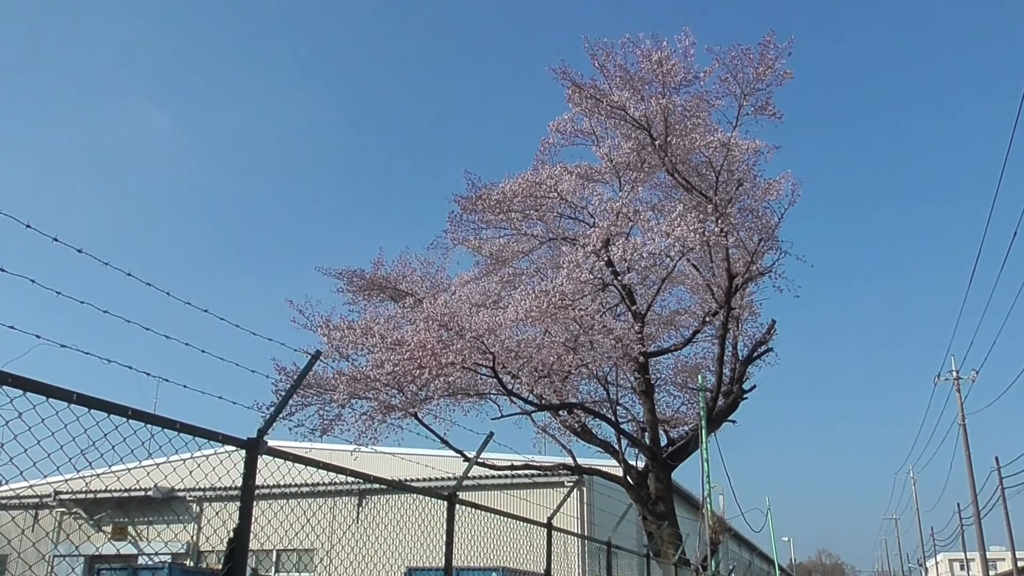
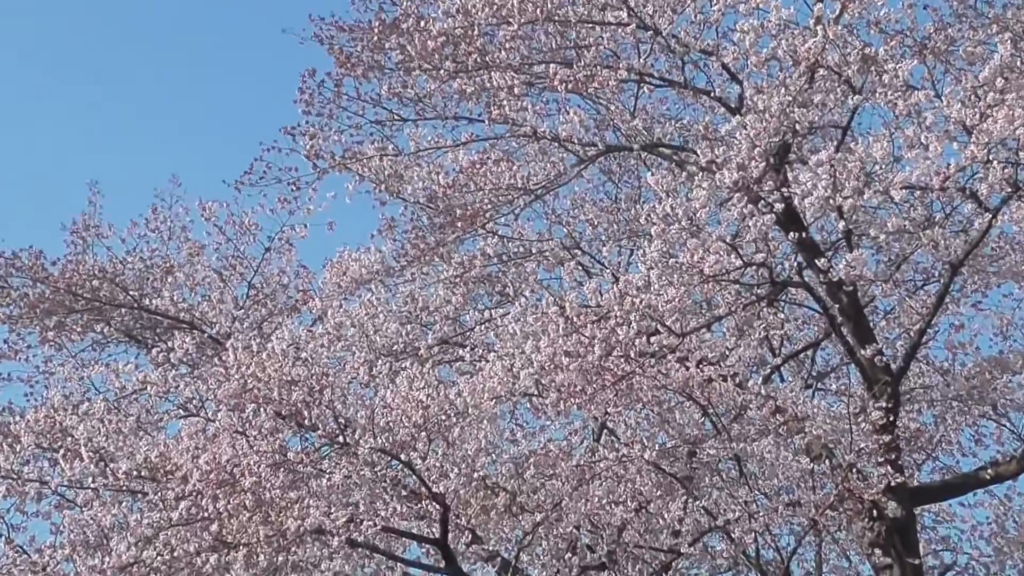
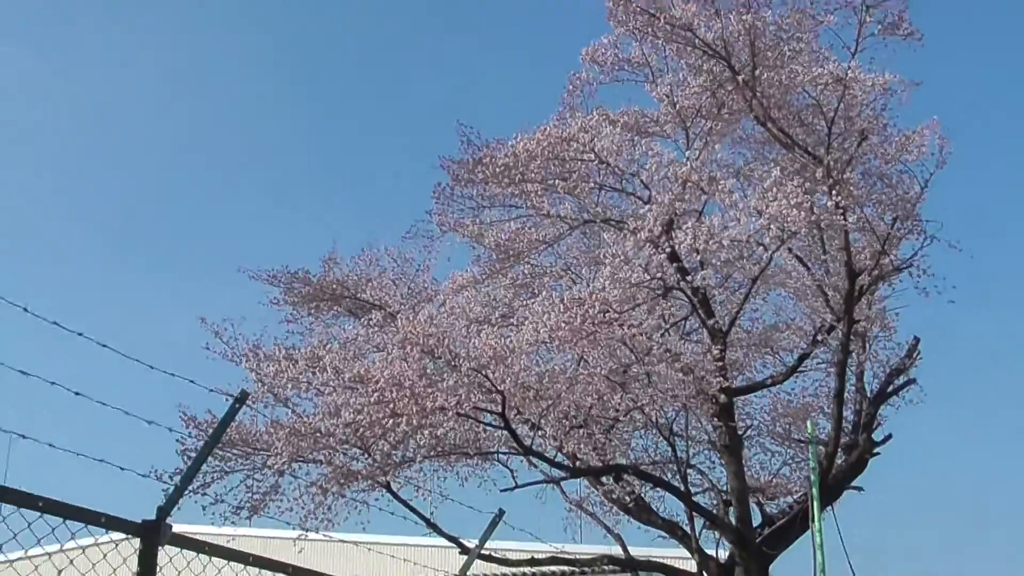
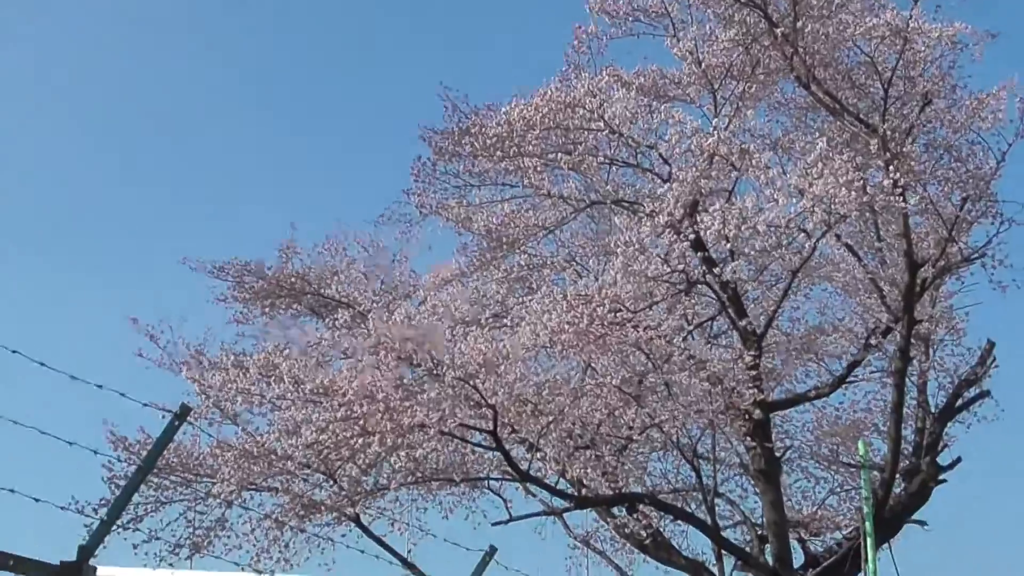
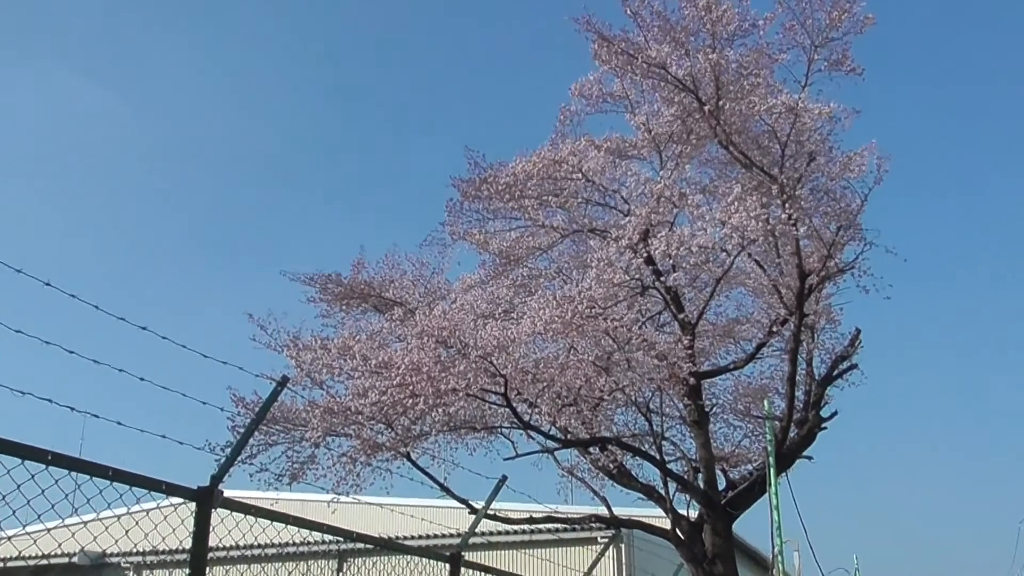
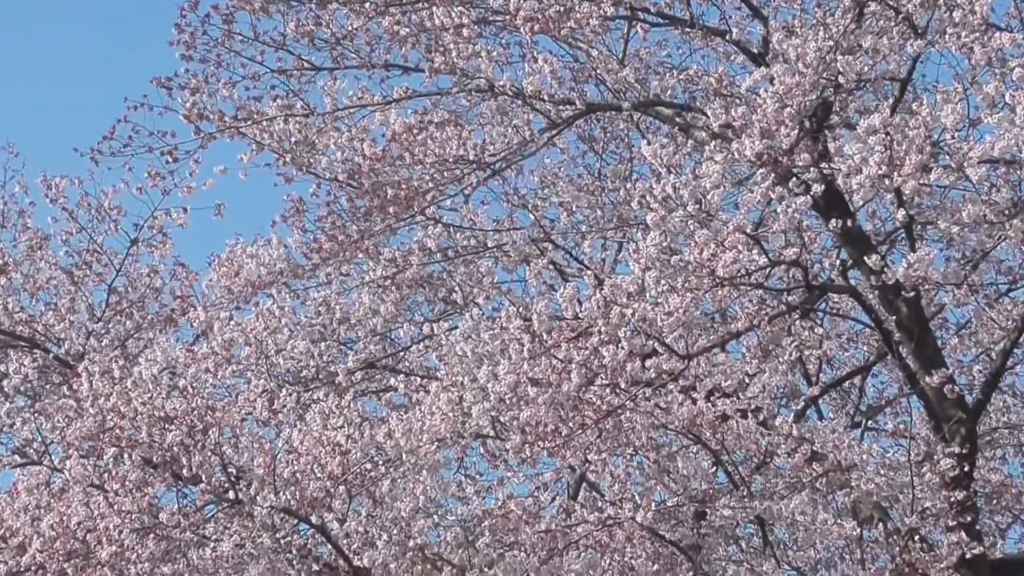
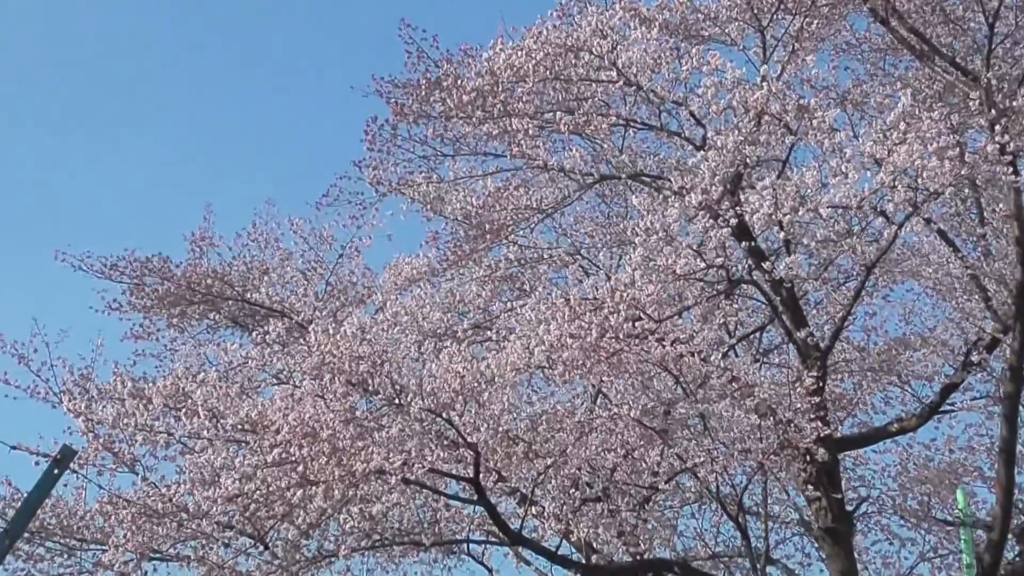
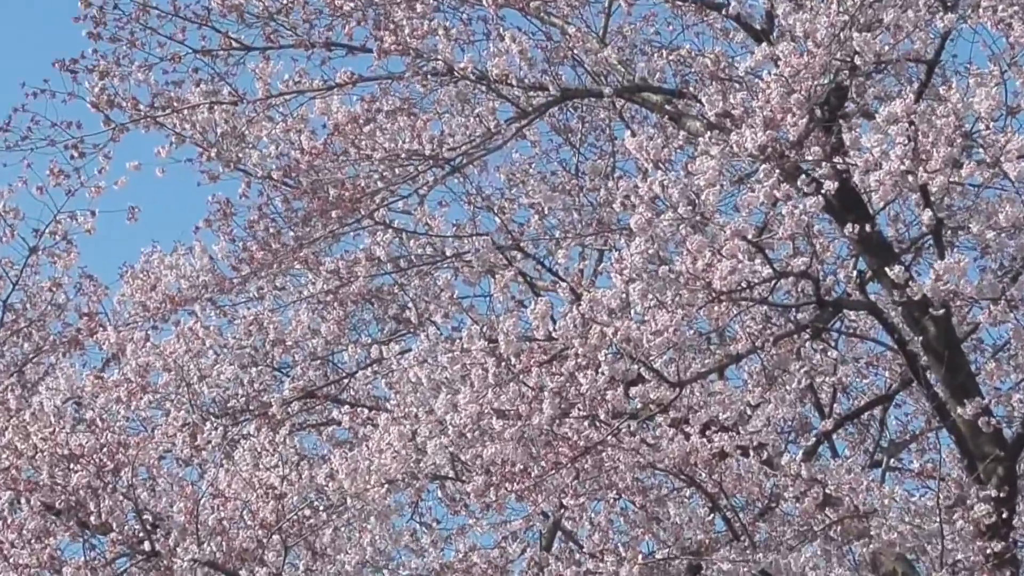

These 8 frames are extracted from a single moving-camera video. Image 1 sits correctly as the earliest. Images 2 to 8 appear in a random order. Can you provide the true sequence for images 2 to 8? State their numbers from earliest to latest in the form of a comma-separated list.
5, 3, 4, 7, 2, 6, 8
